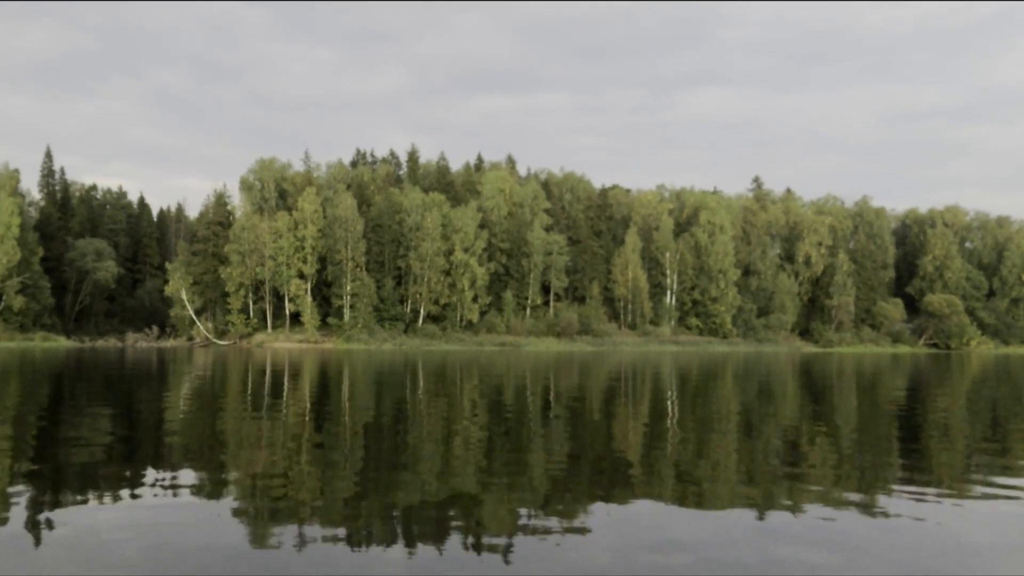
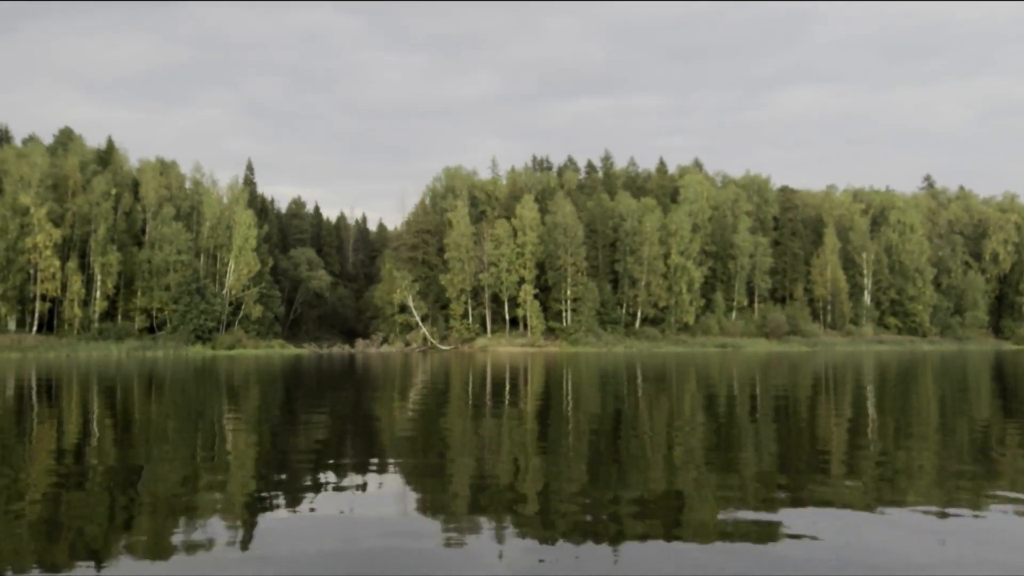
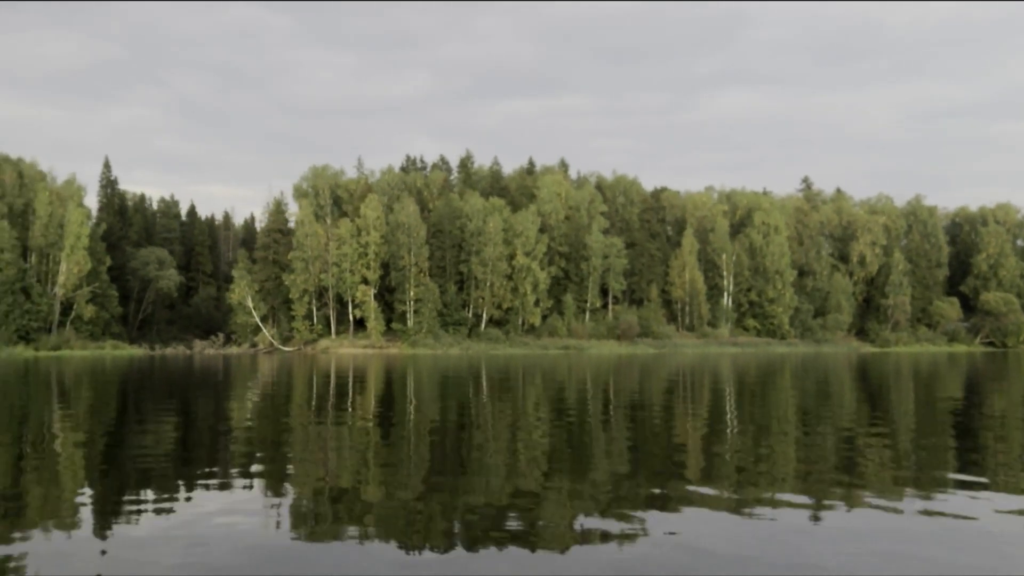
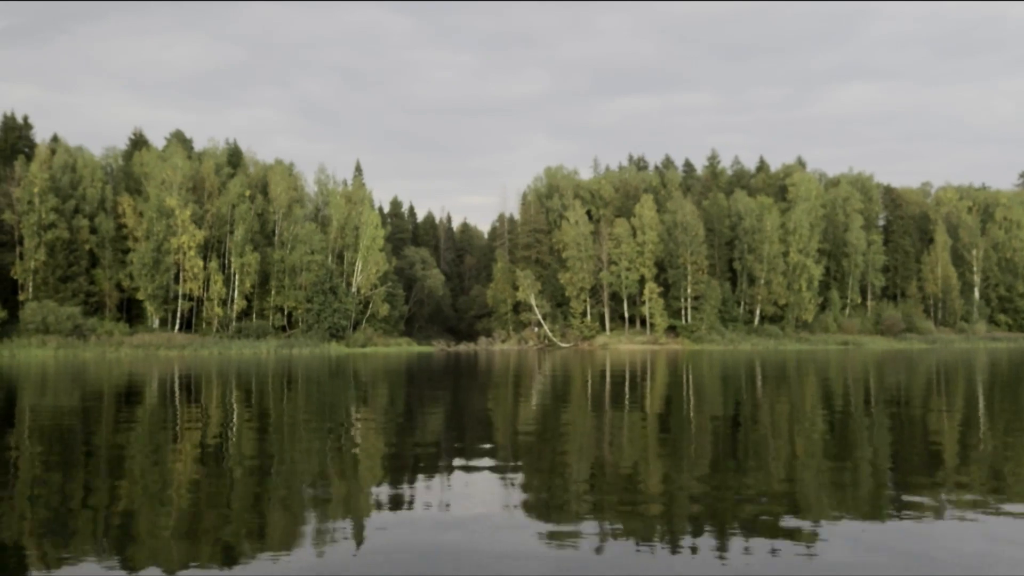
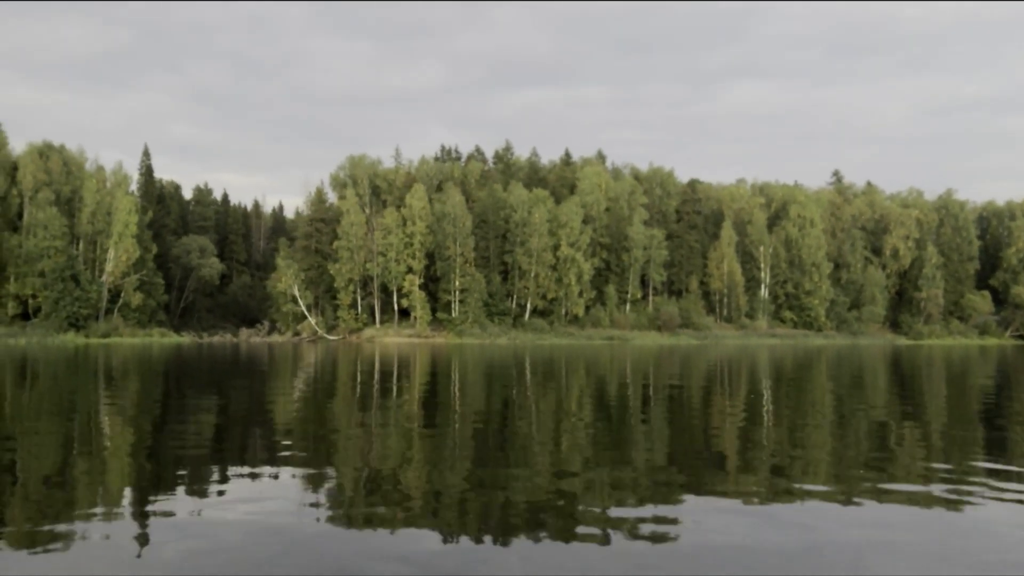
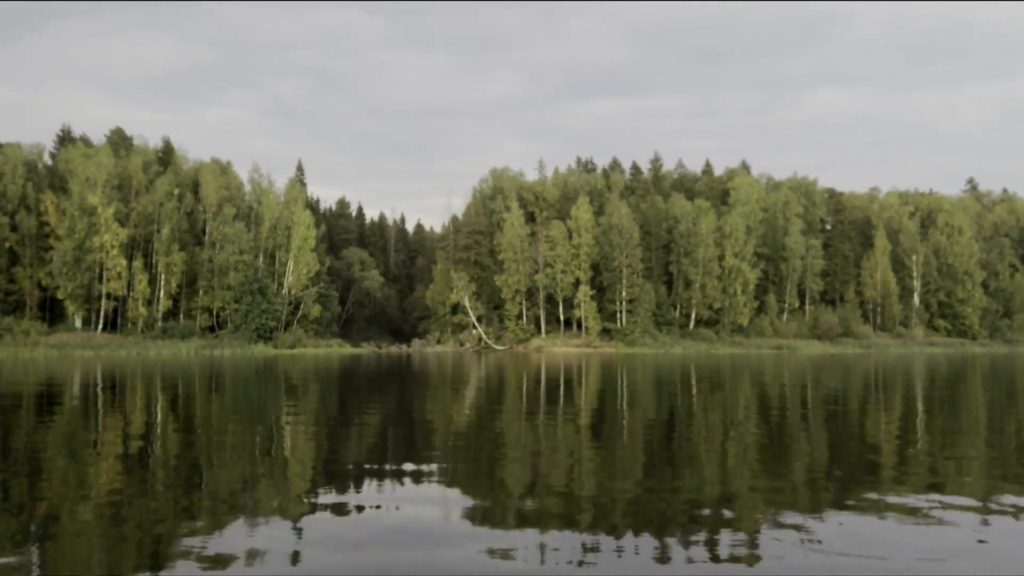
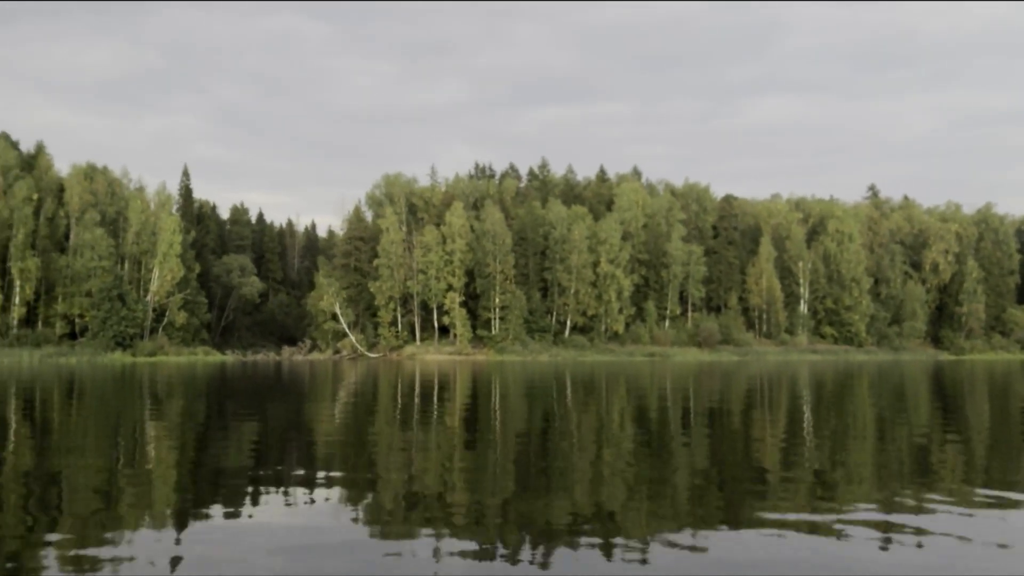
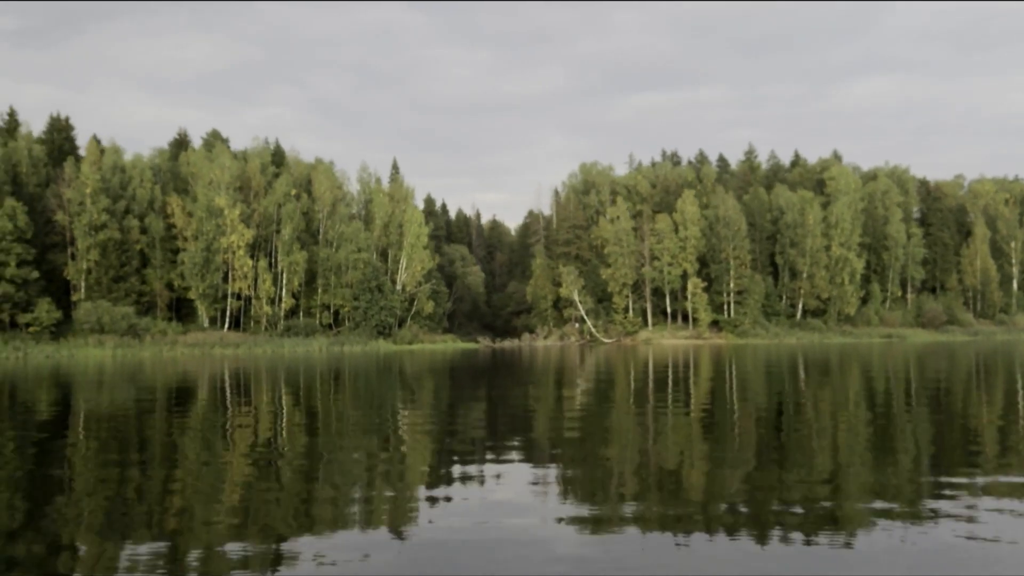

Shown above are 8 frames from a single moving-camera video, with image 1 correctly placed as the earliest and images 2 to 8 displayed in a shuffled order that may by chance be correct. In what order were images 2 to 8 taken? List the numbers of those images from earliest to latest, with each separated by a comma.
3, 5, 7, 2, 6, 4, 8
